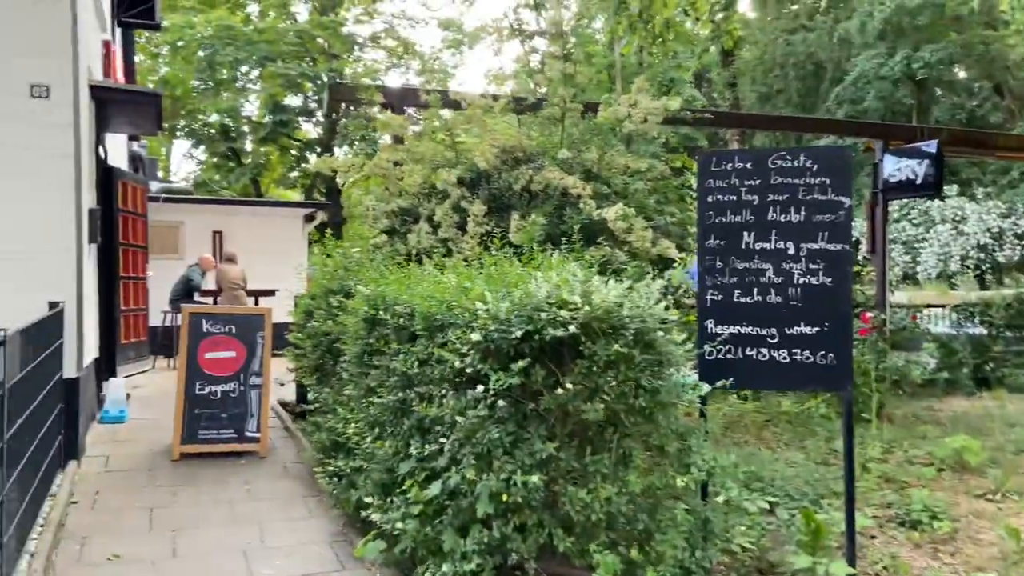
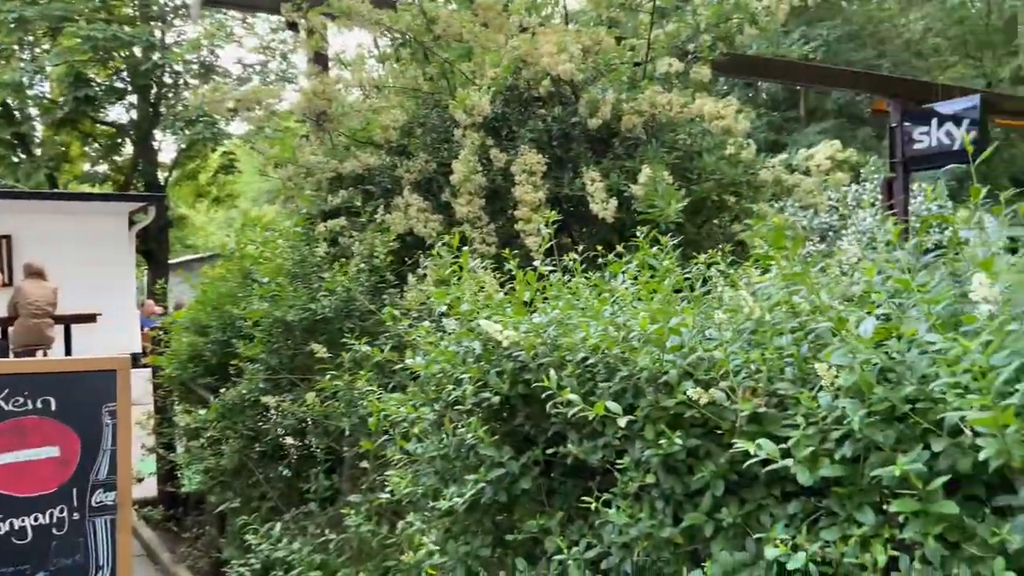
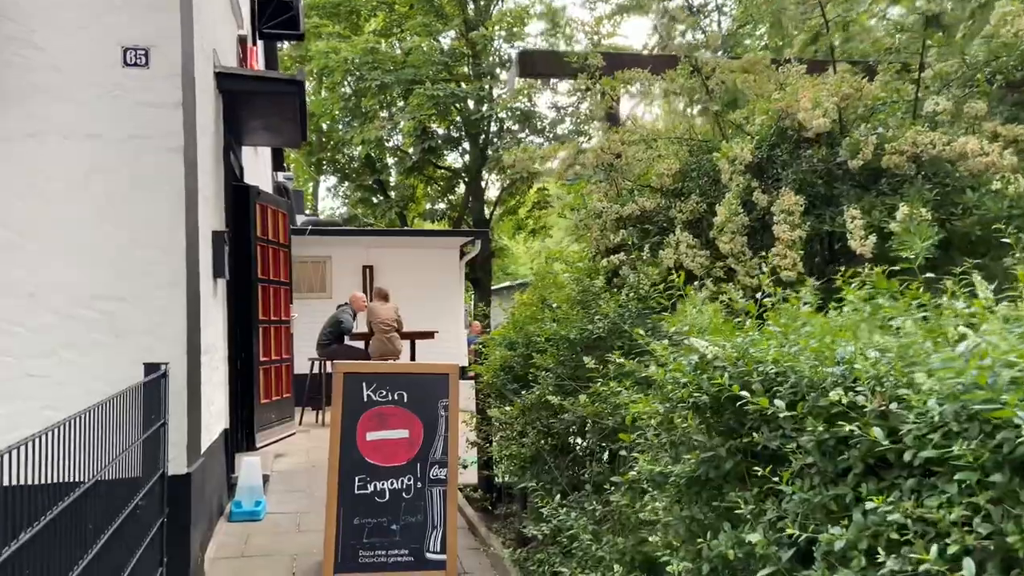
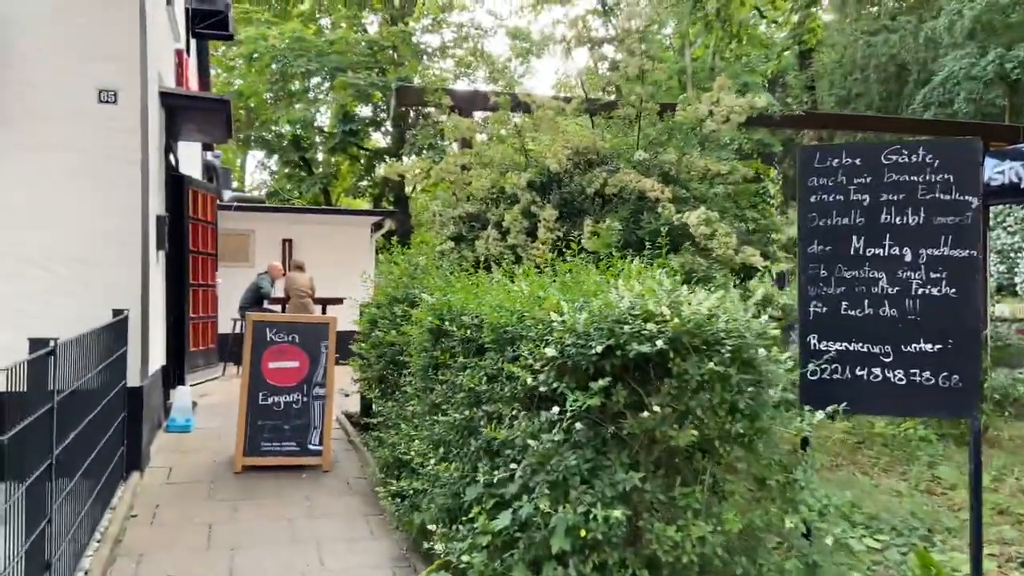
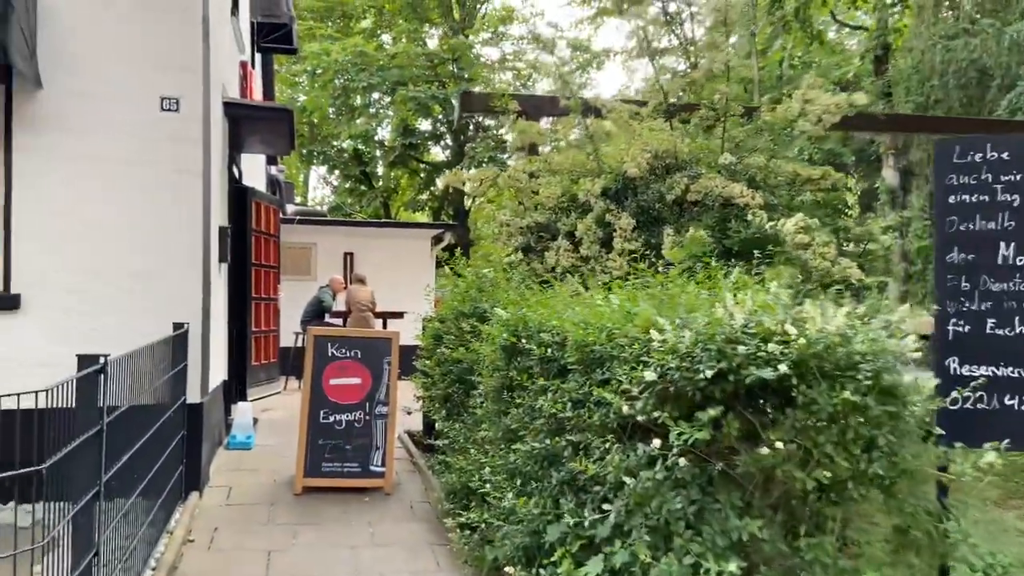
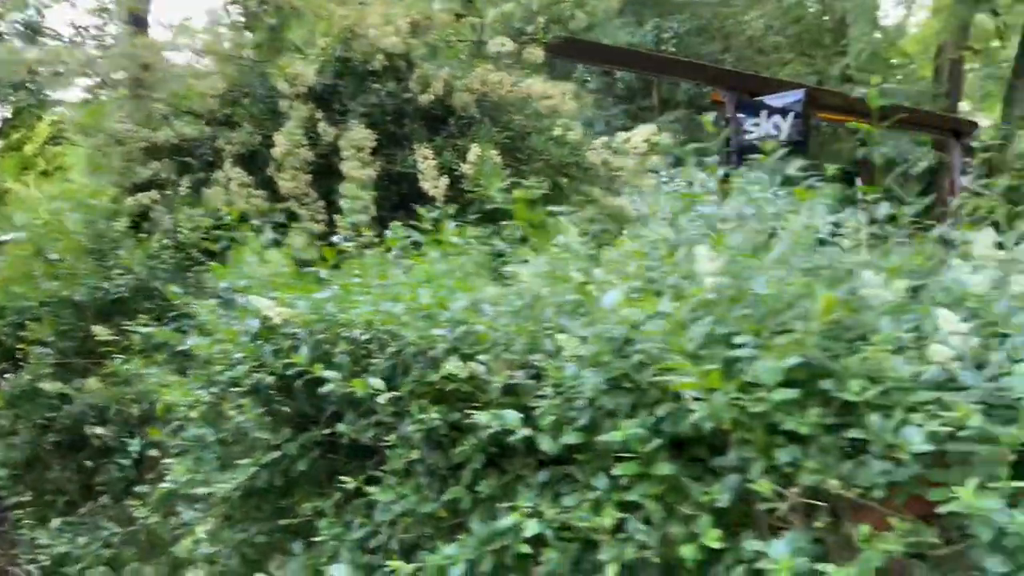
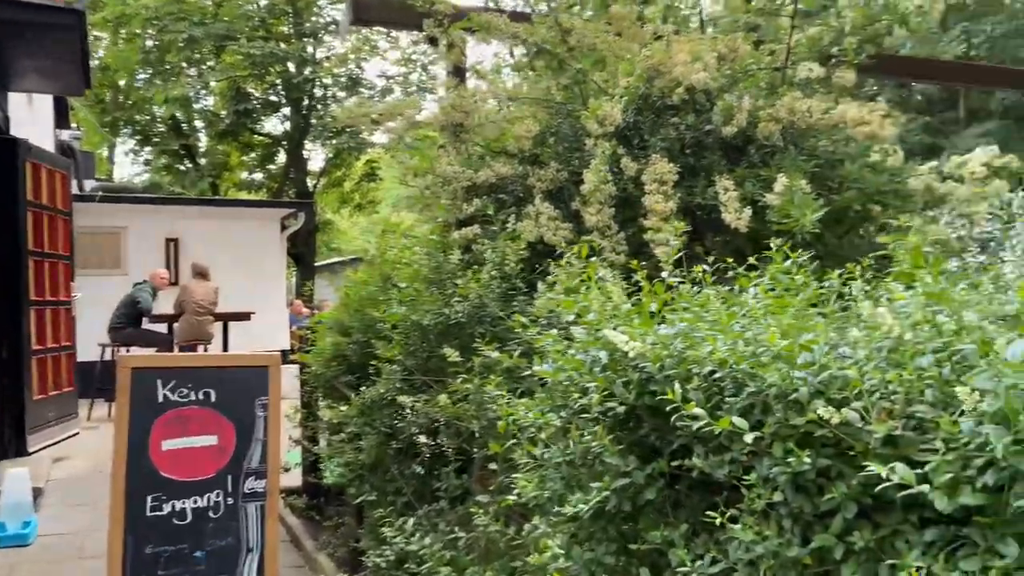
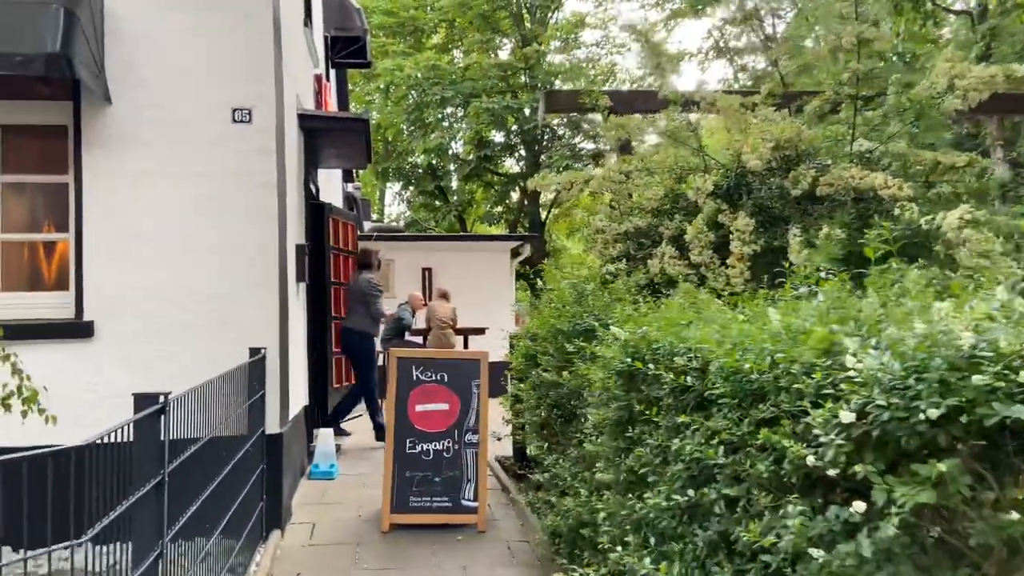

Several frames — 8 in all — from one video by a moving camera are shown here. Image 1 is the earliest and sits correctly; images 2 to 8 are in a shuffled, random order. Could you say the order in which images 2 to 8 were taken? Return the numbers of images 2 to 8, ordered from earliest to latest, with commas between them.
4, 5, 8, 3, 7, 2, 6
